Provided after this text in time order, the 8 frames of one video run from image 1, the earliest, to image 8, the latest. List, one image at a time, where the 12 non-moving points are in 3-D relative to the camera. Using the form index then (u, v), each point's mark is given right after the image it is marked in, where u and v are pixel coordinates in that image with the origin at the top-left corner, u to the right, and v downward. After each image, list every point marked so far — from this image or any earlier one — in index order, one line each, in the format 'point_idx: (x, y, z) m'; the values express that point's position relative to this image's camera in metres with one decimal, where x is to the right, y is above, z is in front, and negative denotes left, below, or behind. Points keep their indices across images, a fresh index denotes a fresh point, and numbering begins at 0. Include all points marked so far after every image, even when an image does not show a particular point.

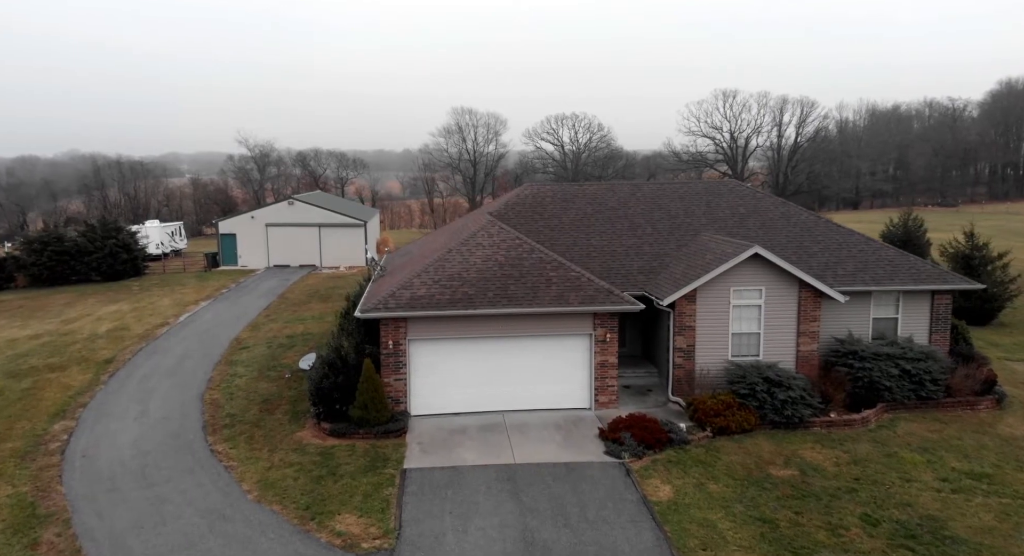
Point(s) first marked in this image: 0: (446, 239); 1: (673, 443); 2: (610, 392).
0: (-1.8, +1.0, +19.1) m
1: (+3.1, -3.2, +13.9) m
2: (+2.1, -2.5, +15.6) m
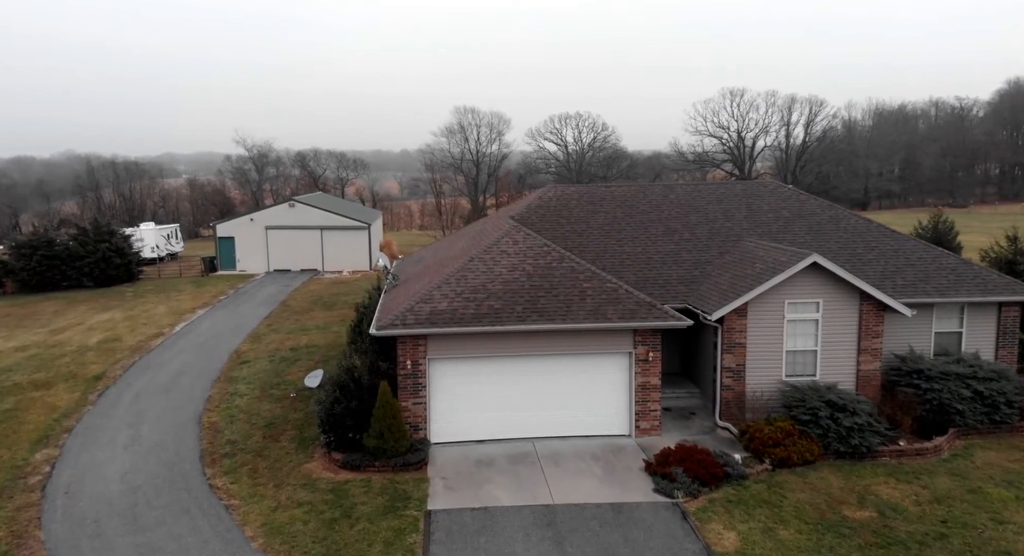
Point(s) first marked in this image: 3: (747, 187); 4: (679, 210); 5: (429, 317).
0: (-1.2, +0.8, +17.5) m
1: (+3.7, -3.4, +12.3) m
2: (+2.7, -2.7, +14.0) m
3: (+6.2, +2.4, +19.0) m
4: (+4.2, +1.7, +18.1) m
5: (-1.6, -0.7, +13.8) m
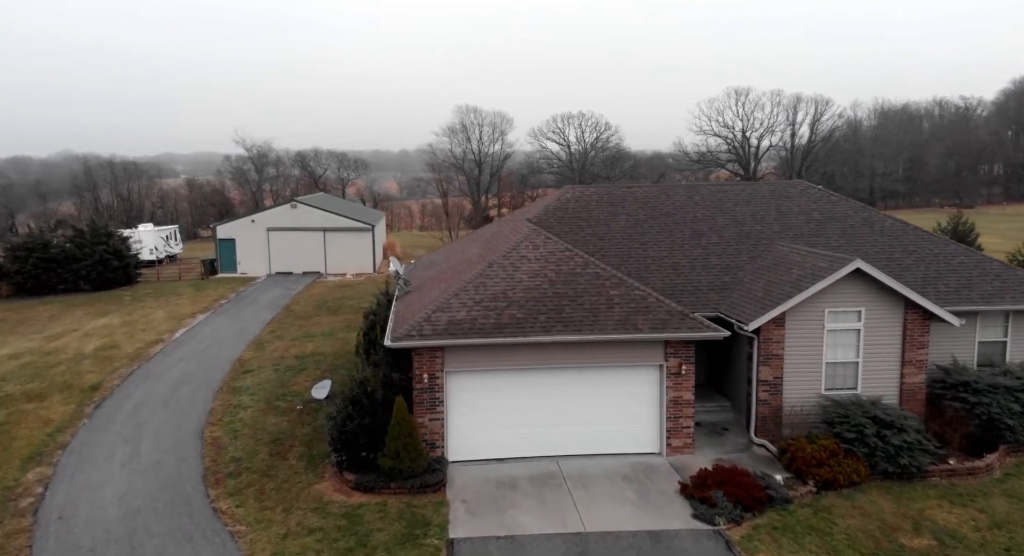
0: (-0.8, +0.6, +16.7) m
1: (+4.2, -3.6, +11.5) m
2: (+3.2, -2.8, +13.1) m
3: (+6.6, +2.3, +18.1) m
4: (+4.6, +1.6, +17.2) m
5: (-1.2, -0.9, +12.9) m
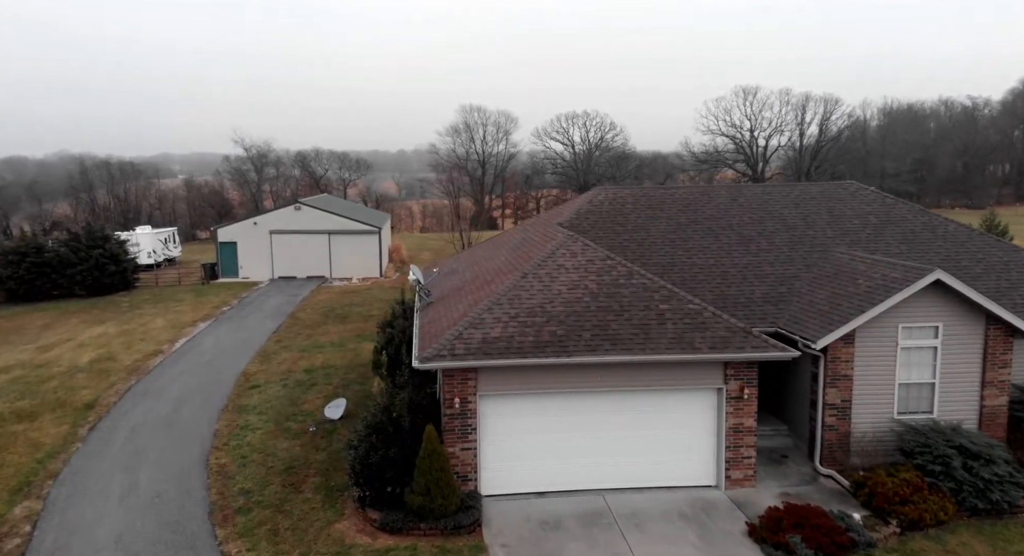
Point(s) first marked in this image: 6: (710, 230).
0: (-0.1, +0.4, +15.3) m
1: (+4.9, -3.8, +10.1) m
2: (+3.8, -3.1, +11.8) m
3: (+7.3, +2.1, +16.8) m
4: (+5.3, +1.4, +15.9) m
5: (-0.5, -1.1, +11.6) m
6: (+4.3, +1.0, +15.5) m
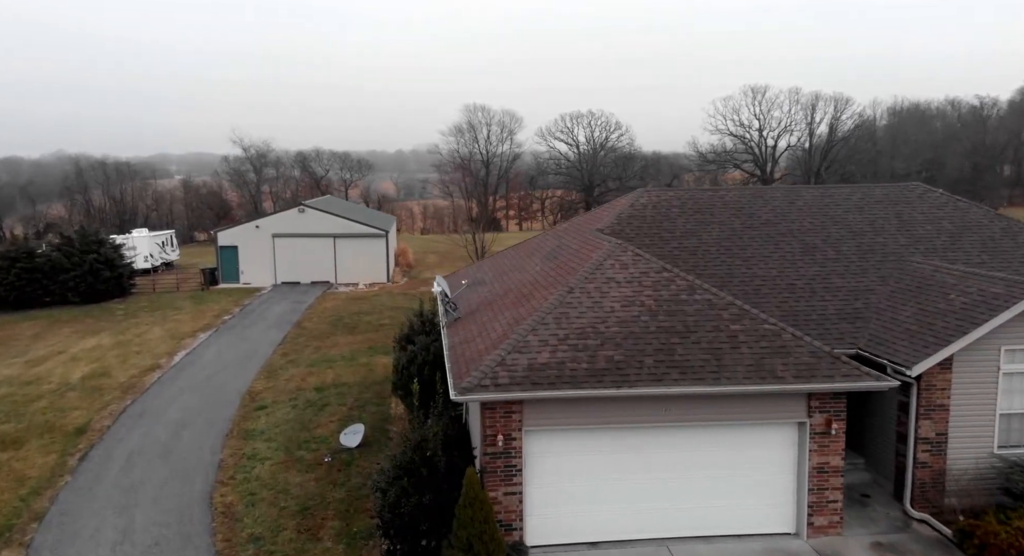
0: (+0.6, +0.2, +13.8) m
1: (+5.6, -4.0, +8.6) m
2: (+4.6, -3.3, +10.3) m
3: (+8.0, +1.8, +15.3) m
4: (+6.0, +1.1, +14.4) m
5: (+0.2, -1.3, +10.0) m
6: (+5.0, +0.8, +14.0) m
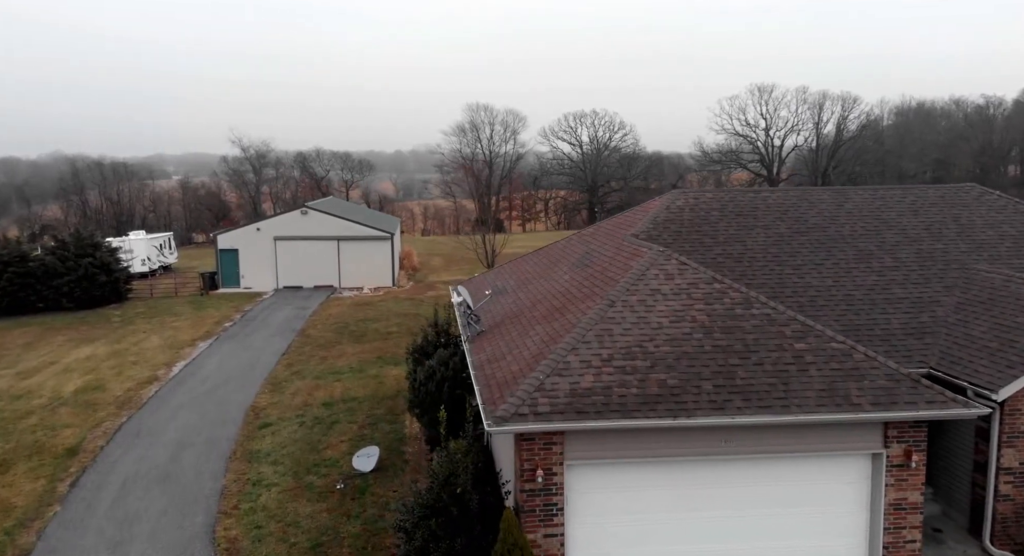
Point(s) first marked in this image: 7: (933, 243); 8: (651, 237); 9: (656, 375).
0: (+1.1, 0.0, +12.7) m
1: (+6.1, -4.2, +7.5) m
2: (+5.1, -3.5, +9.2) m
3: (+8.5, +1.7, +14.2) m
4: (+6.5, +0.9, +13.3) m
5: (+0.7, -1.5, +8.9) m
6: (+5.5, +0.6, +12.9) m
7: (+7.5, +0.6, +12.9) m
8: (+2.5, +0.7, +13.0) m
9: (+1.8, -1.2, +9.2) m
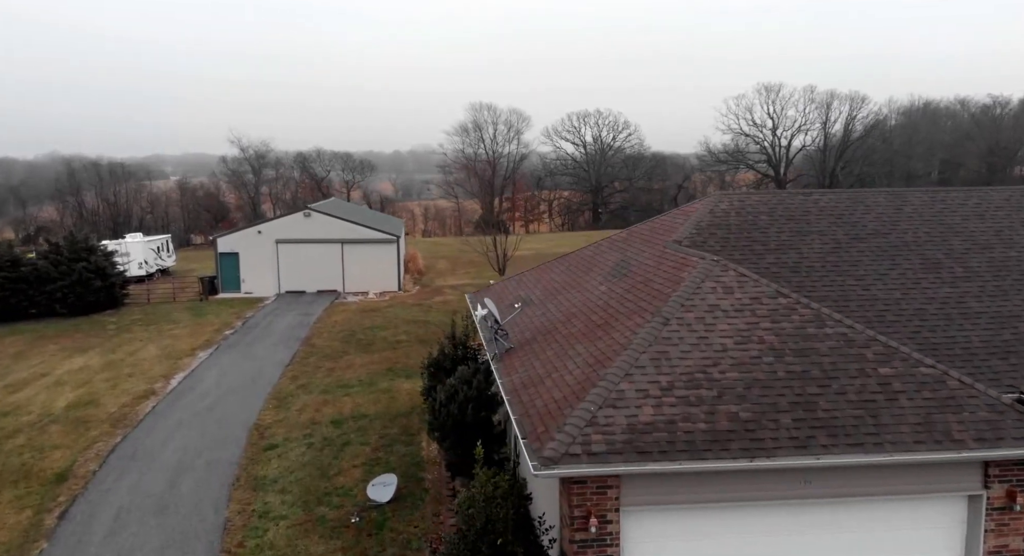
0: (+1.6, -0.2, +11.6) m
1: (+6.6, -4.4, +6.4) m
2: (+5.6, -3.7, +8.1) m
3: (+9.0, +1.5, +13.1) m
4: (+7.0, +0.8, +12.2) m
5: (+1.3, -1.7, +7.8) m
6: (+6.0, +0.4, +11.8) m
7: (+8.0, +0.4, +11.7) m
8: (+3.0, +0.5, +11.8) m
9: (+2.4, -1.4, +8.1) m
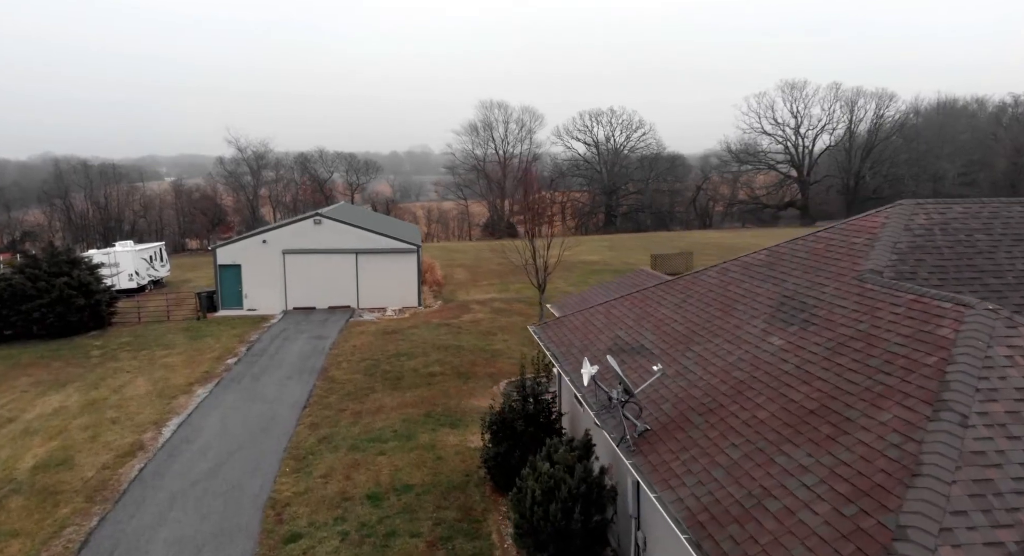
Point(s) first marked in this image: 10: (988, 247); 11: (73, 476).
0: (+3.1, -0.8, +8.1) m
1: (+8.2, -4.9, +2.9) m
2: (+7.2, -4.2, +4.6) m
3: (+10.5, +0.9, +9.7) m
4: (+8.5, +0.2, +8.7) m
5: (+2.8, -2.3, +4.3) m
6: (+7.5, -0.1, +8.3) m
7: (+9.5, -0.1, +8.3) m
8: (+4.5, 0.0, +8.4) m
9: (+3.9, -2.0, +4.6) m
10: (+5.9, +0.3, +8.9) m
11: (-8.5, -3.8, +13.9) m
